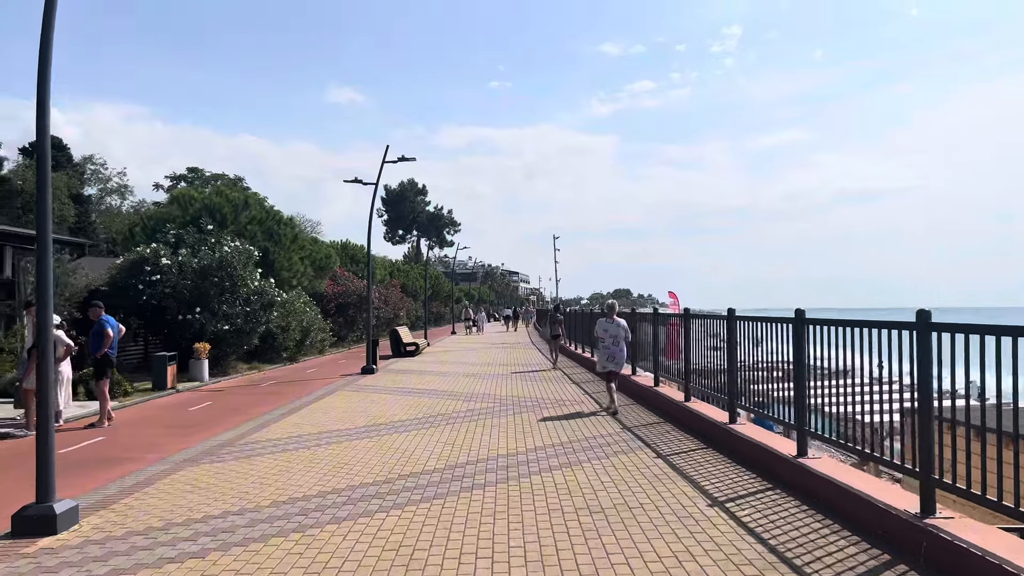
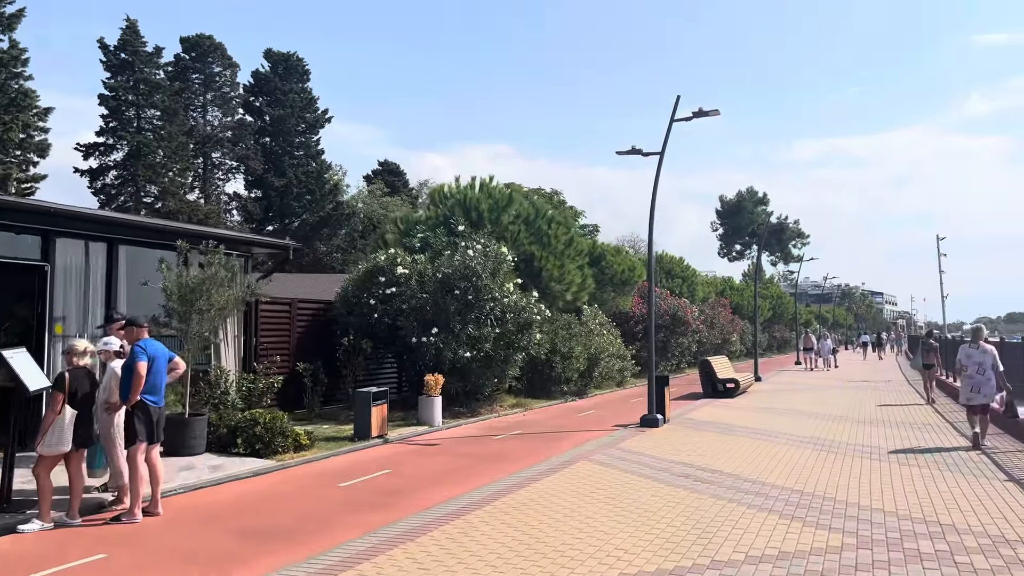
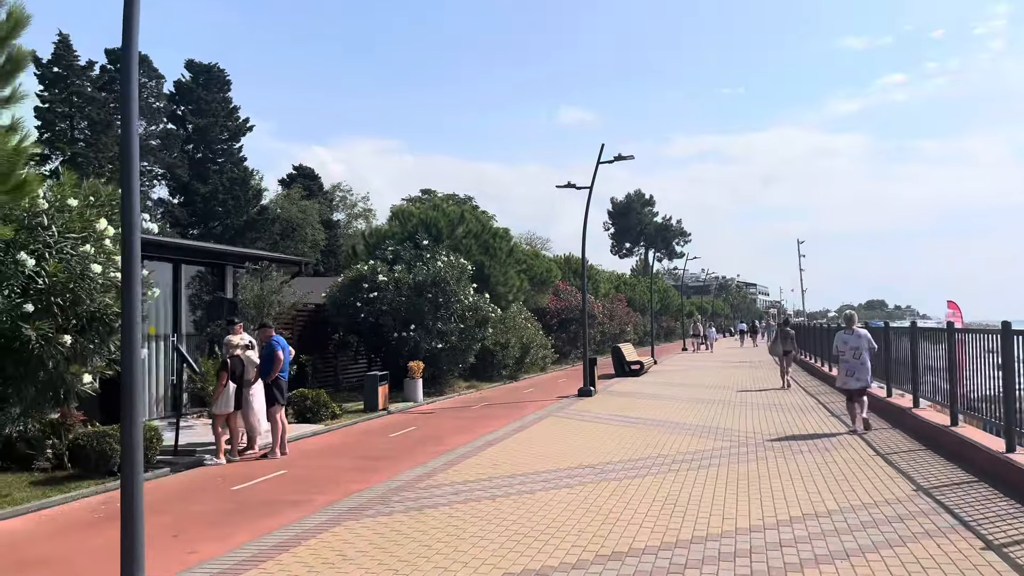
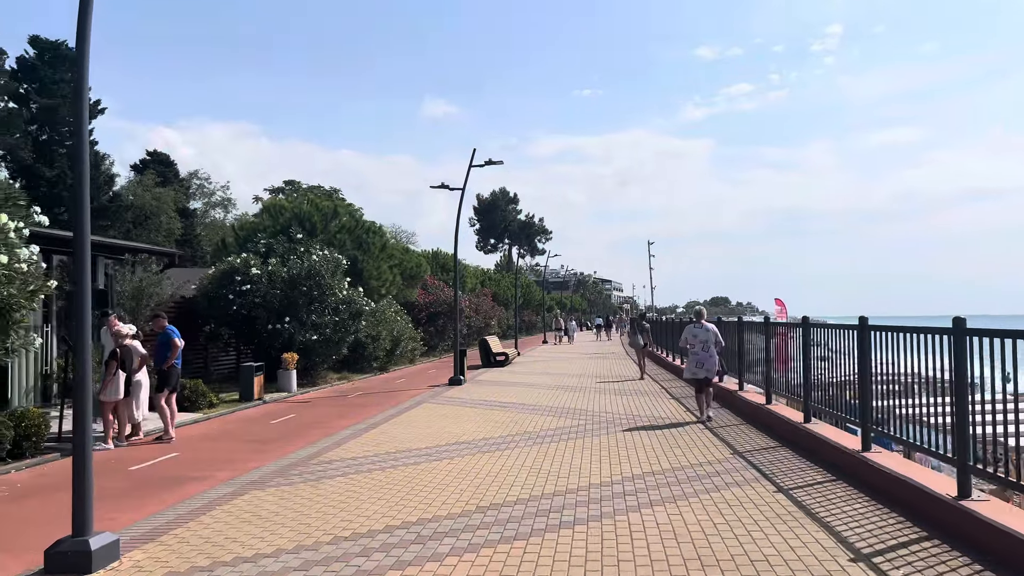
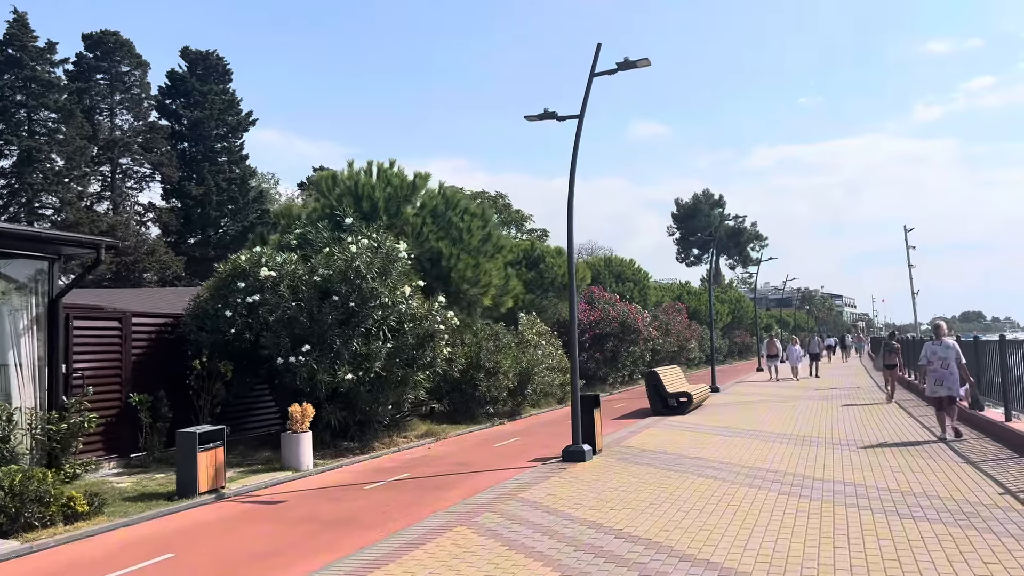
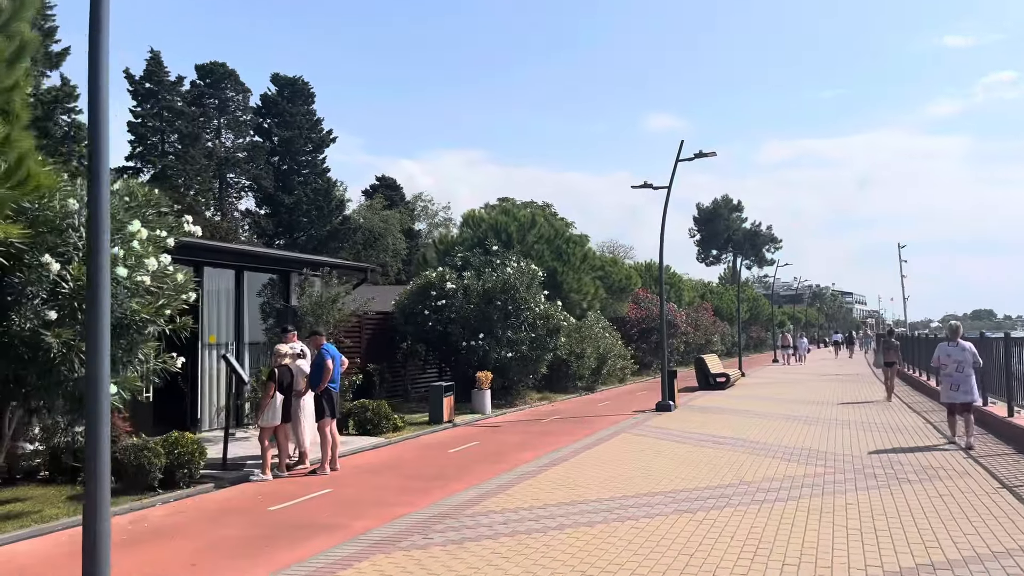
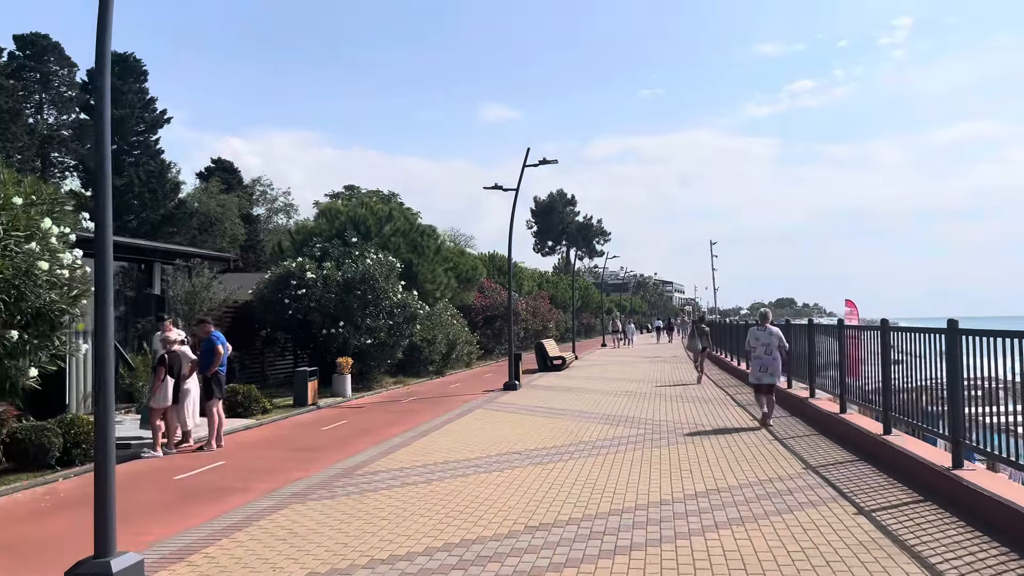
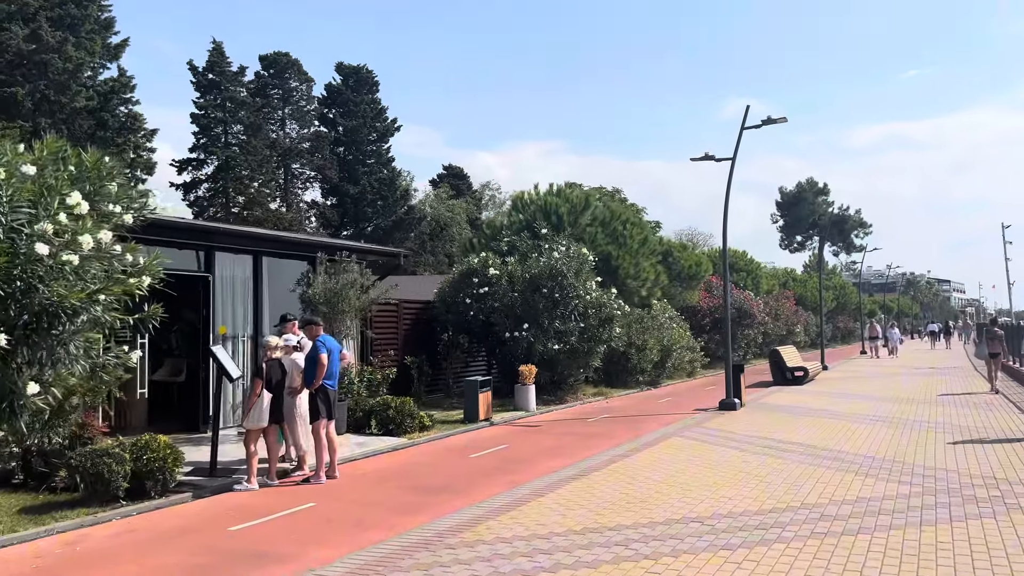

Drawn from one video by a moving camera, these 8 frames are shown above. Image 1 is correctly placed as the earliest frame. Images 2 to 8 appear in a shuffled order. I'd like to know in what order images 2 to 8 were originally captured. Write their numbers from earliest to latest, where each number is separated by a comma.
4, 7, 3, 6, 8, 2, 5
